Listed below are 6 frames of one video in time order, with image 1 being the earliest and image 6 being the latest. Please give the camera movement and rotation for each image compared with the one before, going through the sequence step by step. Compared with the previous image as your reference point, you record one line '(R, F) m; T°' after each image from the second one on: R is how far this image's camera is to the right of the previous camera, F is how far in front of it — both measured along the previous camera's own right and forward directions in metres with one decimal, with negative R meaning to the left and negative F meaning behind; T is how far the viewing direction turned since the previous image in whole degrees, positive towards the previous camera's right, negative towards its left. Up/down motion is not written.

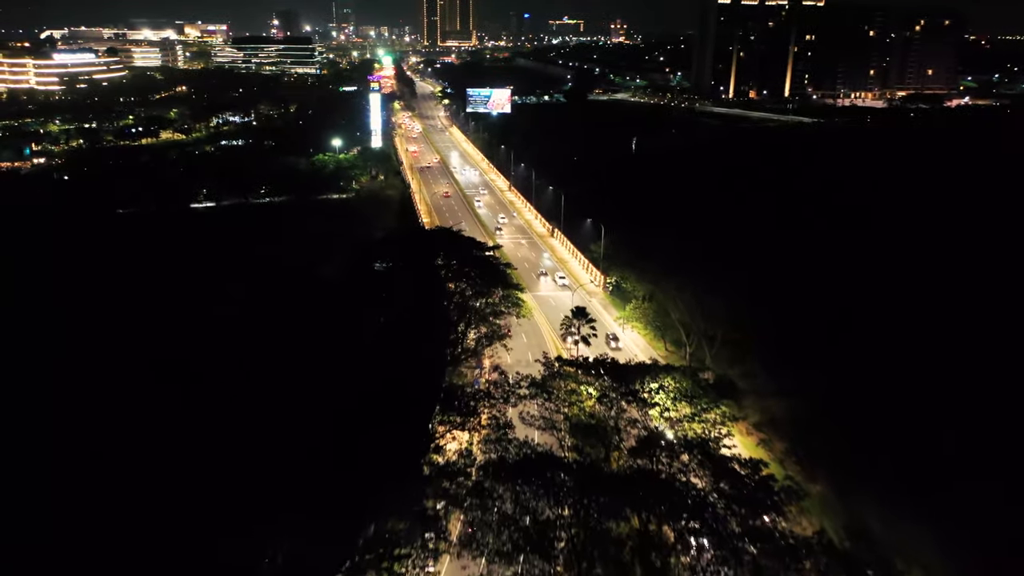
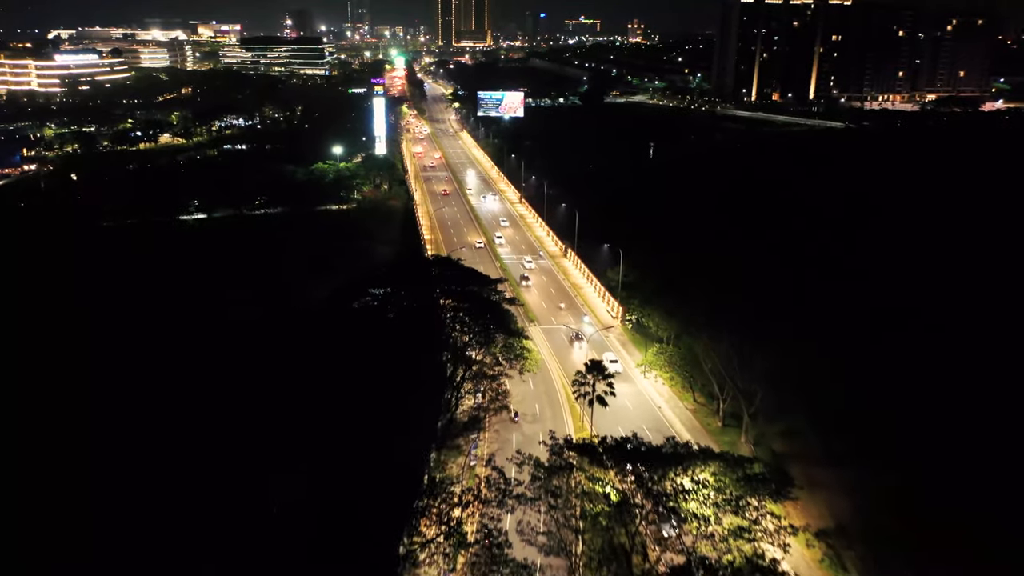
(+0.3, +3.1) m; -1°
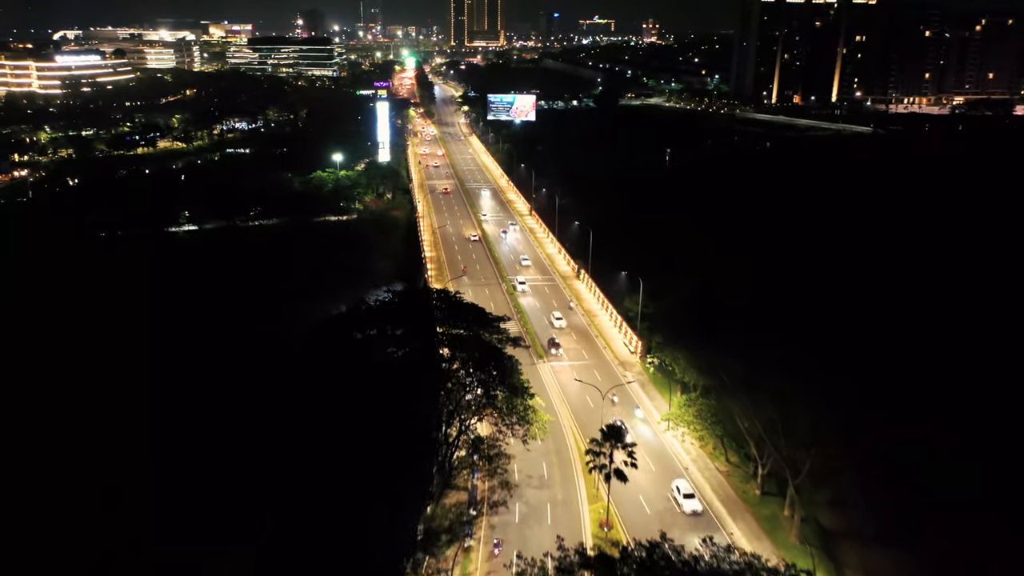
(+0.2, +2.7) m; -1°
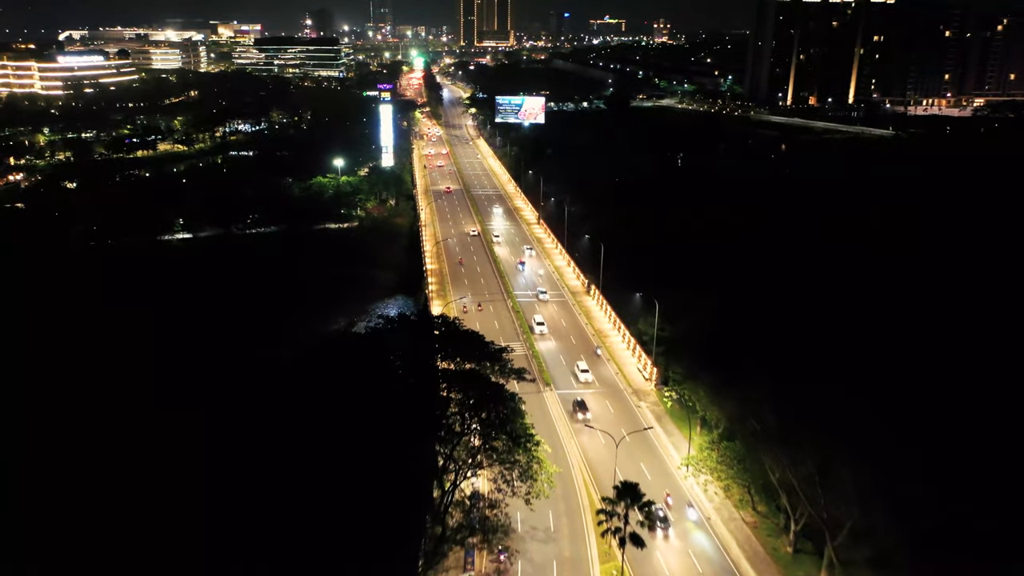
(+0.1, +1.8) m; -1°
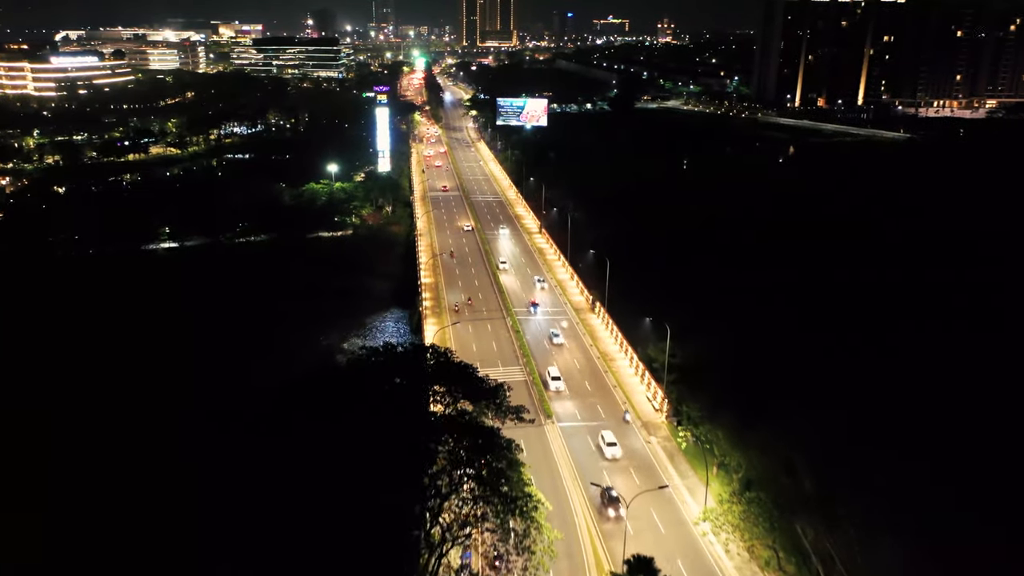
(+0.1, +1.8) m; 0°
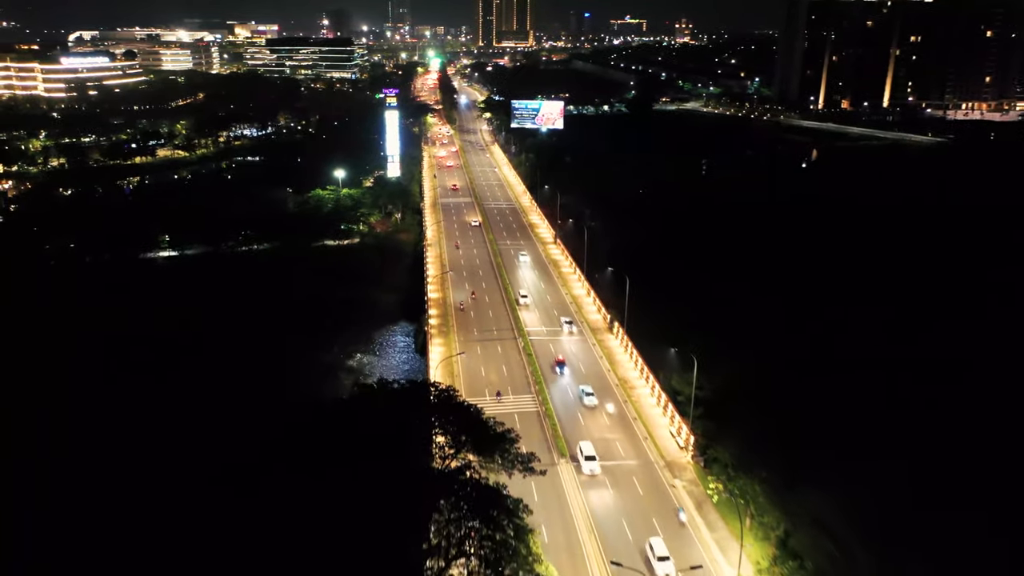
(+0.1, +1.8) m; -1°
